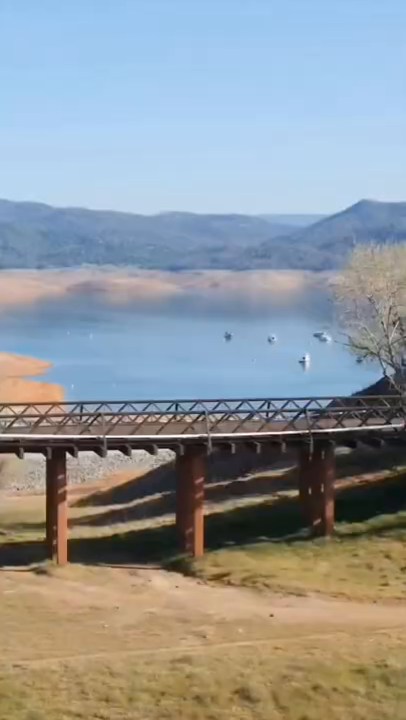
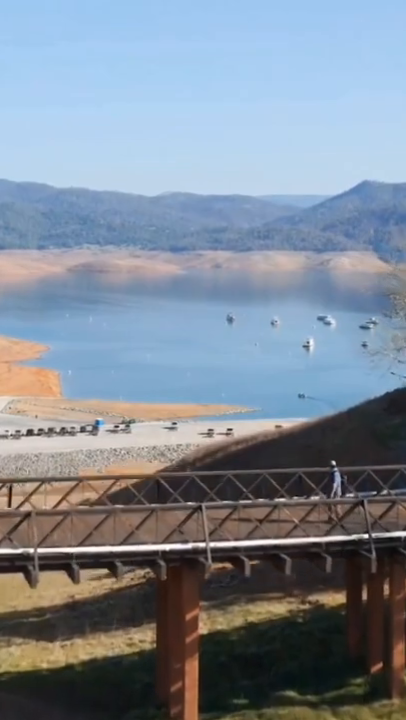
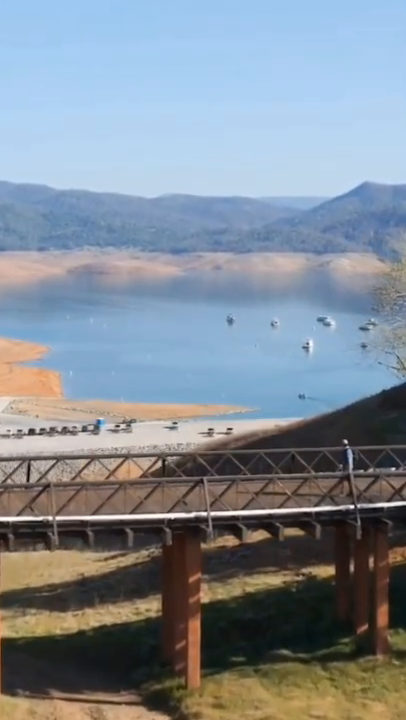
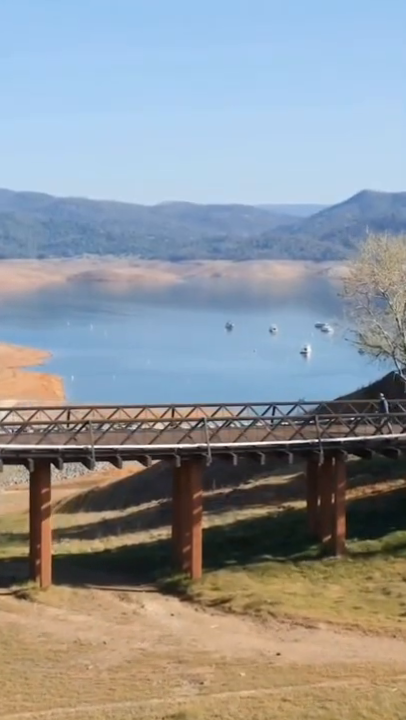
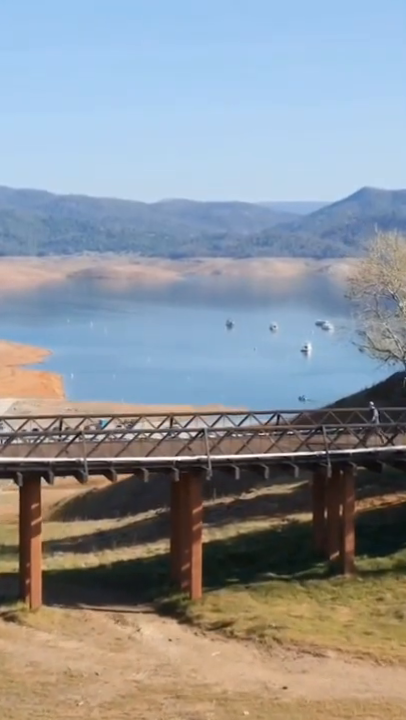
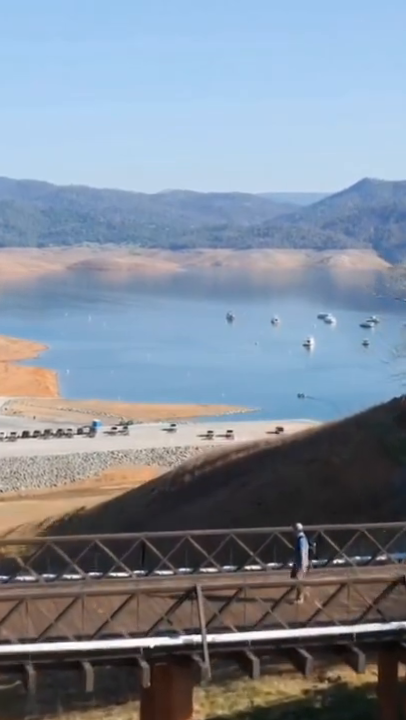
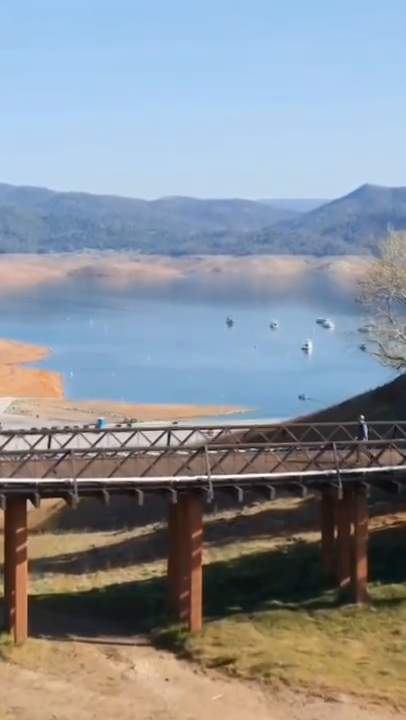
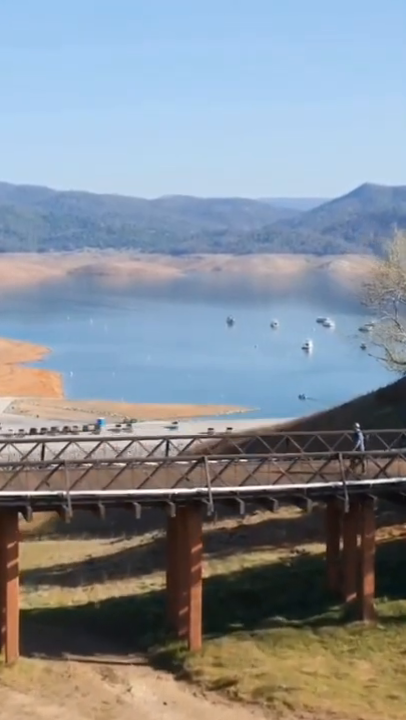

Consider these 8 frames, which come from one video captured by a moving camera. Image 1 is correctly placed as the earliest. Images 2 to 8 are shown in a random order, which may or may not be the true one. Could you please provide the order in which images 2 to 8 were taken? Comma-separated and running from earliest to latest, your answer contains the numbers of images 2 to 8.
4, 5, 7, 8, 3, 2, 6
